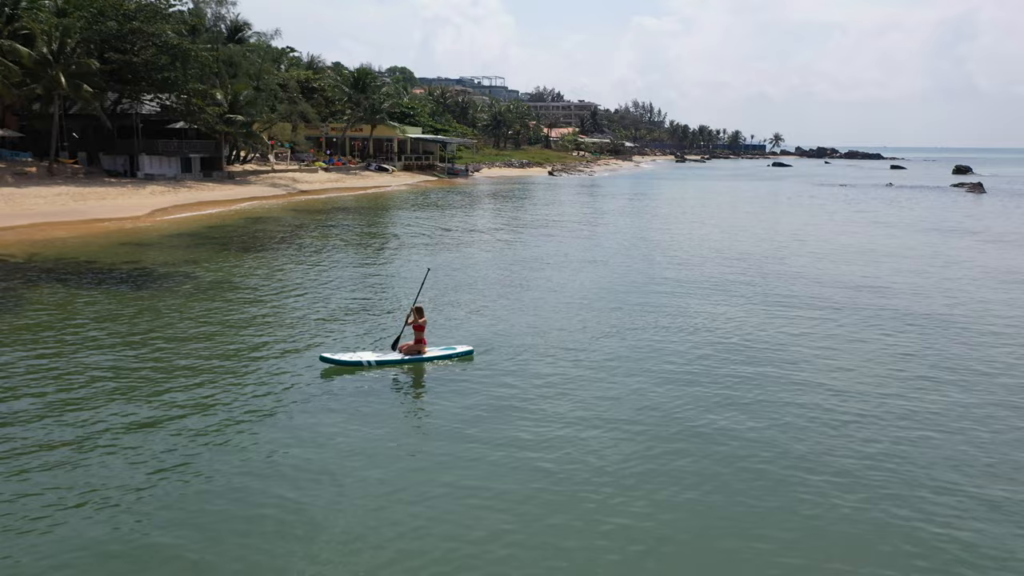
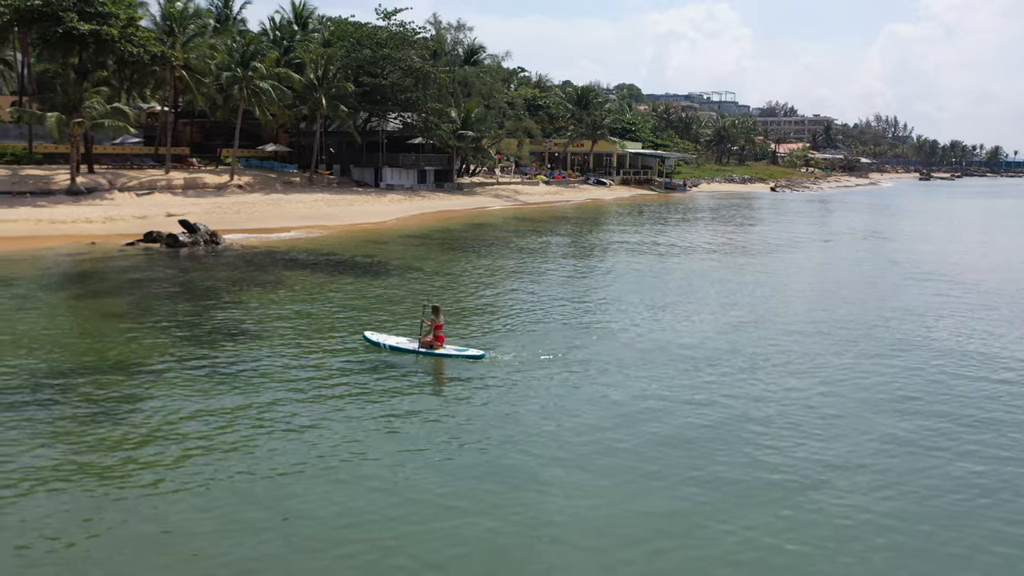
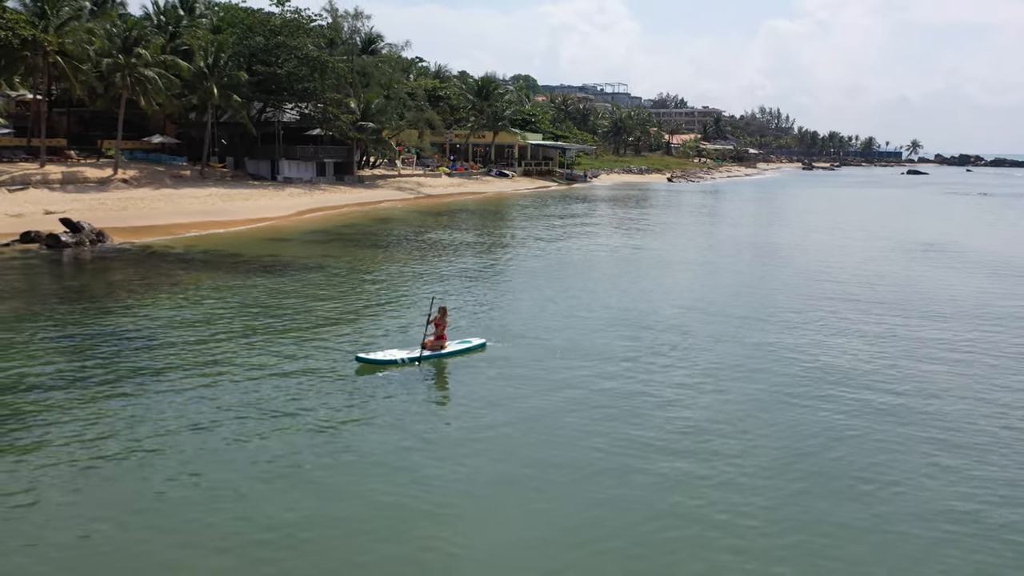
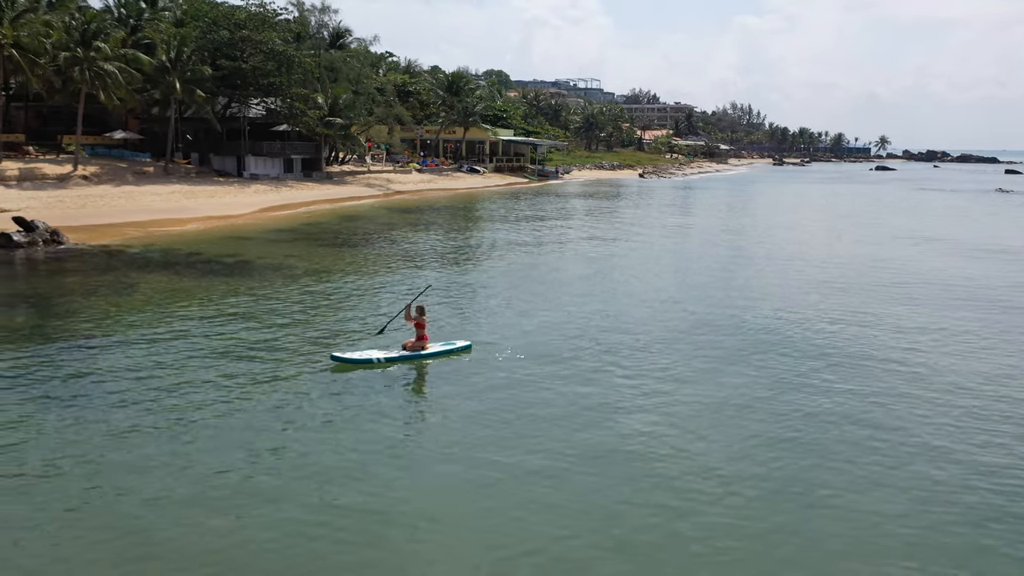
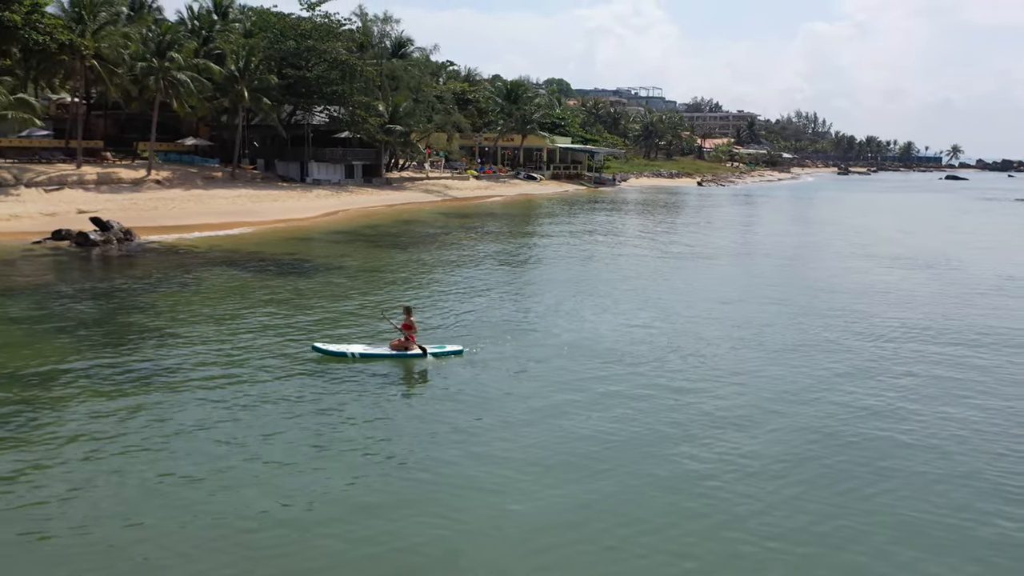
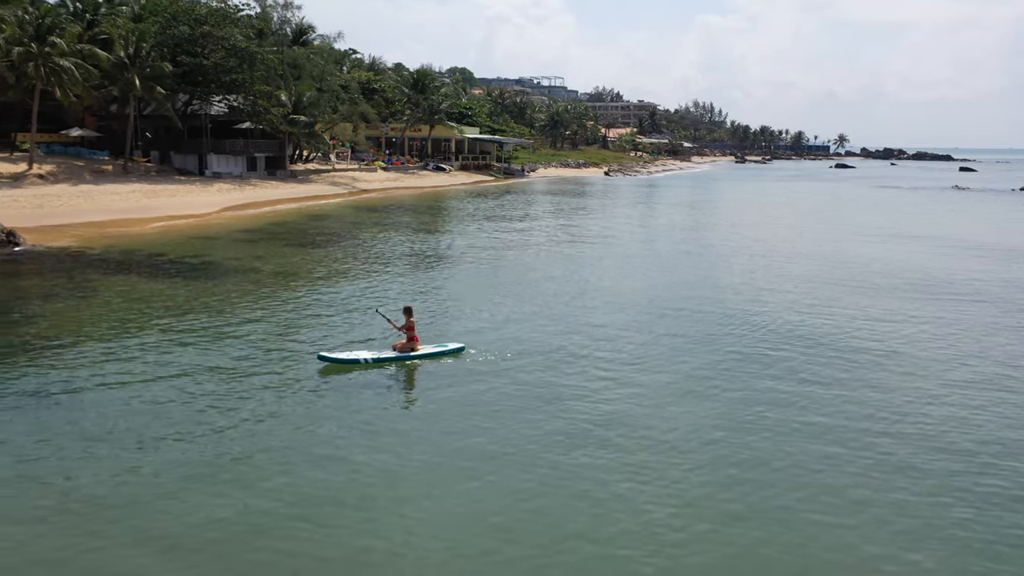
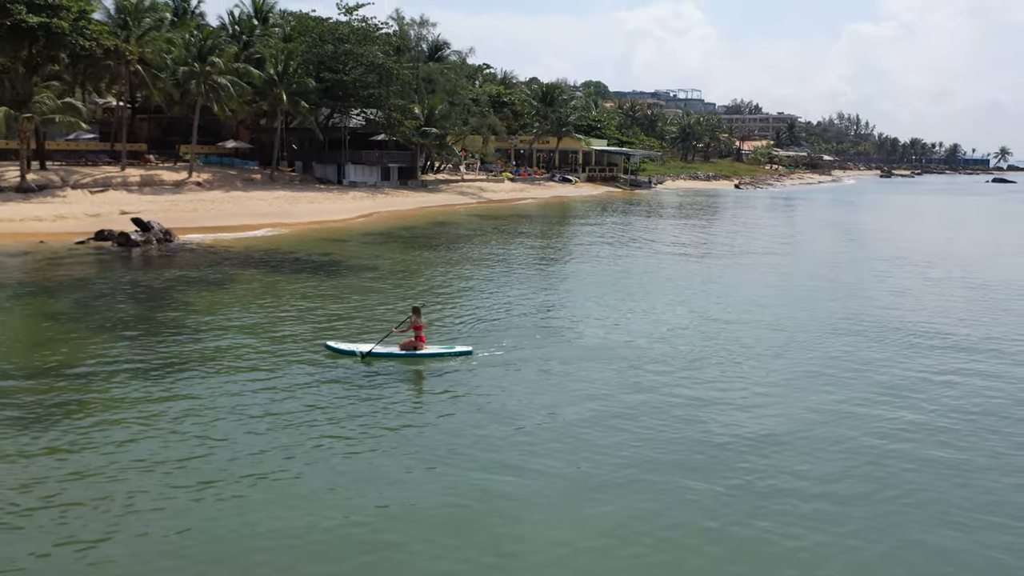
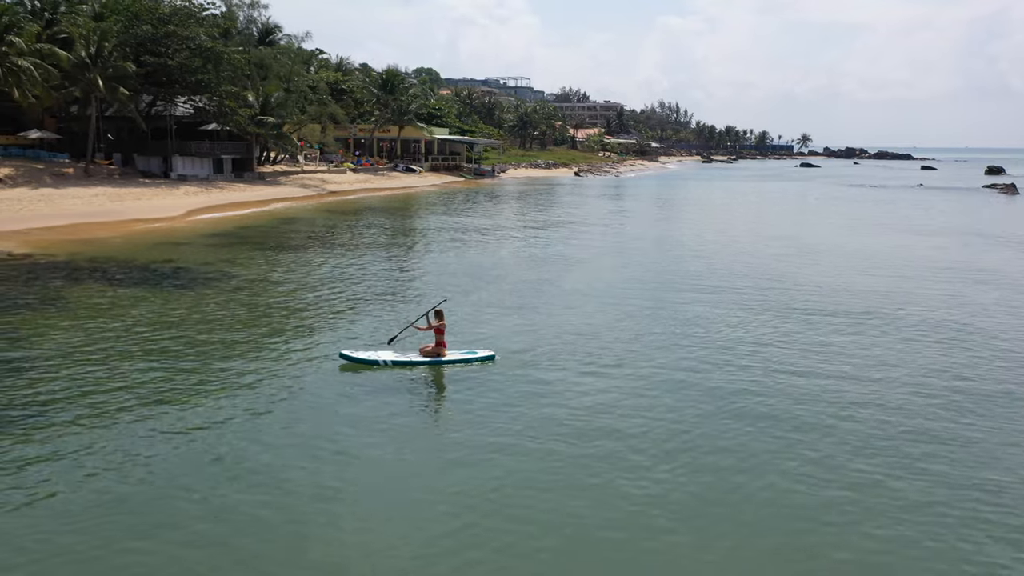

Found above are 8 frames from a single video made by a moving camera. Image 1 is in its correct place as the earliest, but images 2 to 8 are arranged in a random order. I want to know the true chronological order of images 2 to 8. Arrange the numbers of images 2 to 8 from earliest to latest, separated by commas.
8, 6, 4, 3, 5, 7, 2
